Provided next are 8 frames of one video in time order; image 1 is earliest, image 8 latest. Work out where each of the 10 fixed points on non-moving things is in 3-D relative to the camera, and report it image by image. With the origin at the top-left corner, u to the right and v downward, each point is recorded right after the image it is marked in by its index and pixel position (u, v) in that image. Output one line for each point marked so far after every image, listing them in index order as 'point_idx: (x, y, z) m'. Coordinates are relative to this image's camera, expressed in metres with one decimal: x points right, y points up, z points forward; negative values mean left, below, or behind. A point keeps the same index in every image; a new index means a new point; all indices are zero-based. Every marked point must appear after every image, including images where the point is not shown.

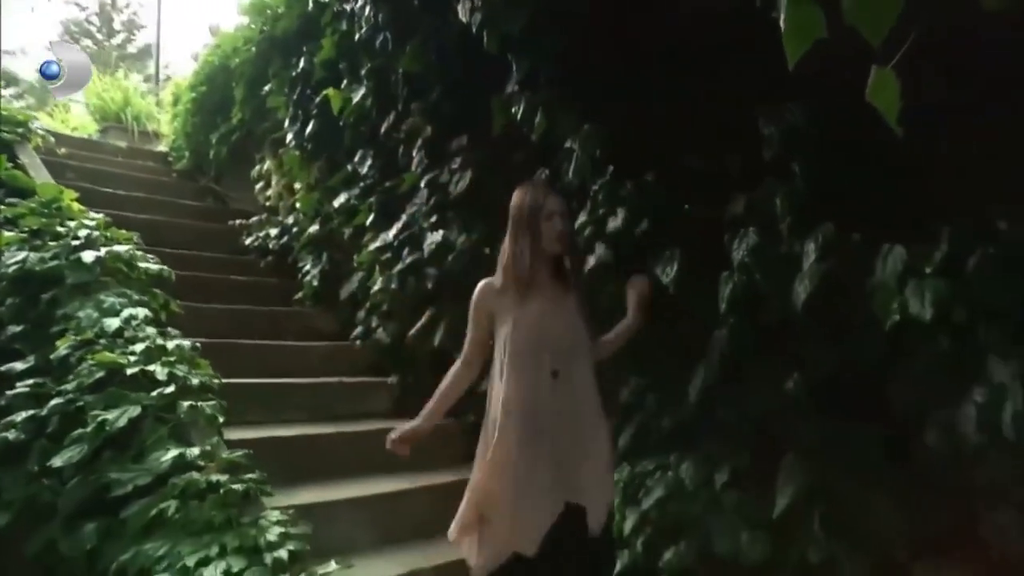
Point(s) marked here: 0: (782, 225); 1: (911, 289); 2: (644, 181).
0: (+0.6, +0.2, +1.9) m
1: (+0.8, 0.0, +1.6) m
2: (+0.4, +0.3, +2.3) m
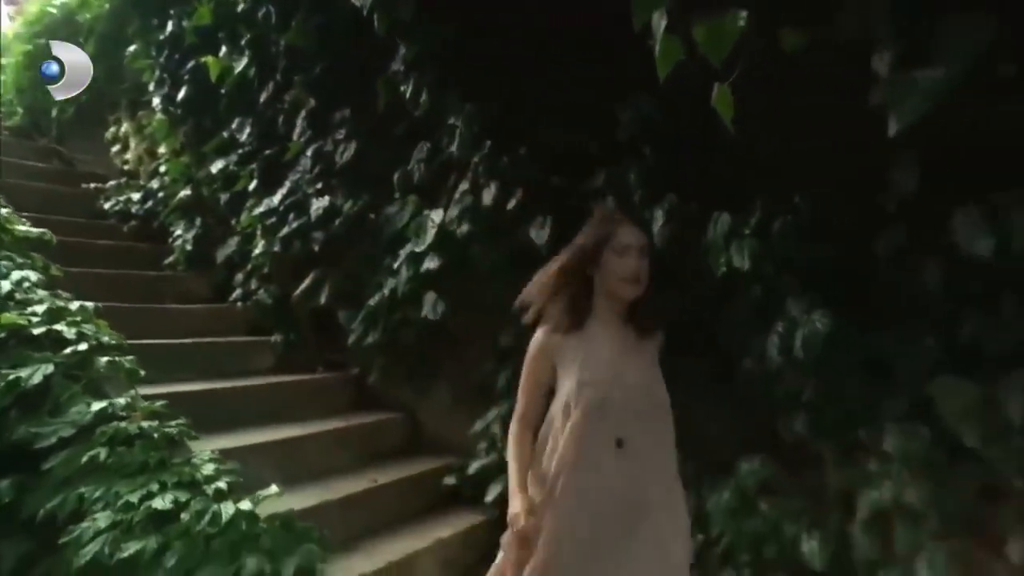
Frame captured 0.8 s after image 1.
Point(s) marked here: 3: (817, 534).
0: (+0.4, +0.3, +2.4) m
1: (+0.6, +0.1, +2.1) m
2: (0.0, +0.5, +2.7) m
3: (+0.8, -0.7, +2.1) m
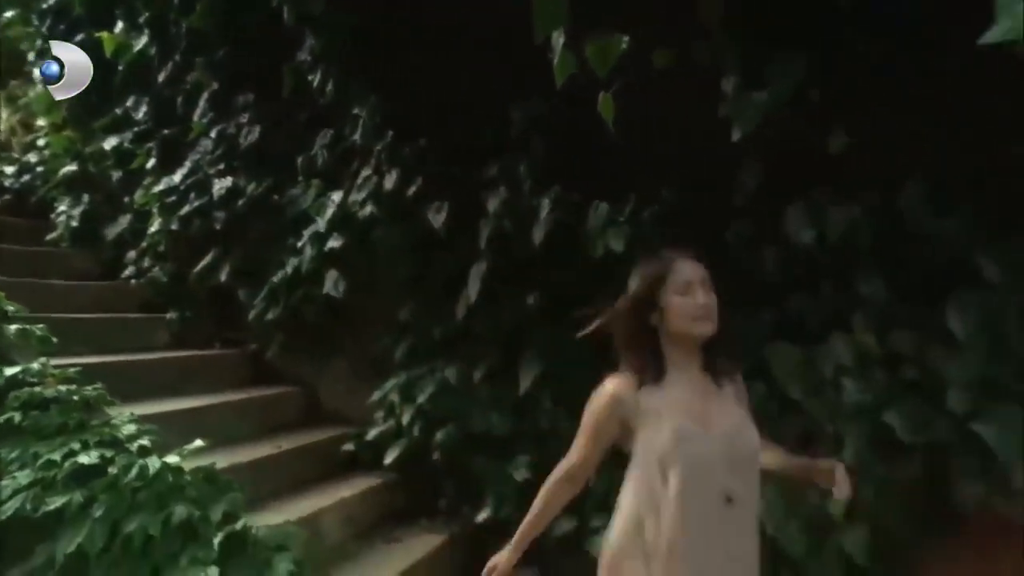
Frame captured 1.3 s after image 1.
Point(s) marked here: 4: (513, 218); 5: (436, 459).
0: (0.0, +0.4, +2.7) m
1: (+0.3, +0.2, +2.5) m
2: (-0.4, +0.6, +3.0) m
3: (+0.5, -0.7, +2.5) m
4: (0.0, +0.3, +2.7) m
5: (-0.3, -0.7, +3.0) m
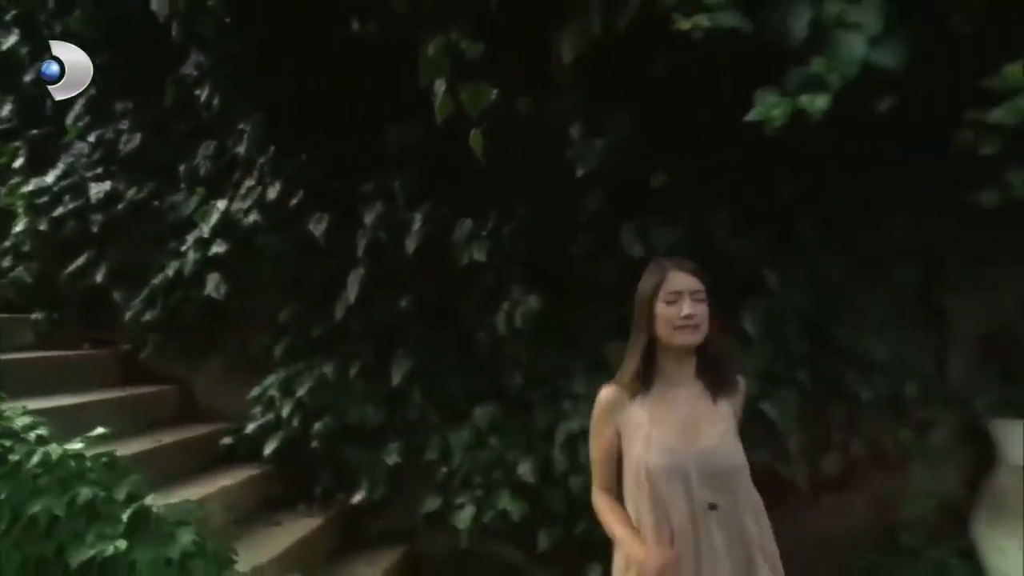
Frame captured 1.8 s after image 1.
0: (-0.5, +0.4, +3.1) m
1: (-0.1, +0.2, +2.9) m
2: (-0.9, +0.5, +3.2) m
3: (+0.1, -0.7, +2.9) m
4: (-0.5, +0.2, +3.1) m
5: (-0.9, -0.7, +3.3) m
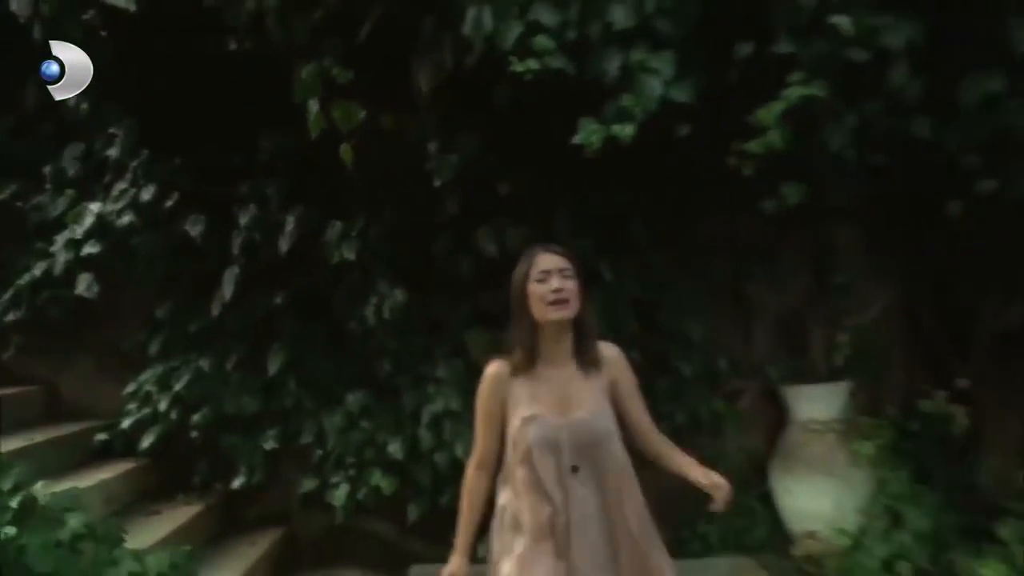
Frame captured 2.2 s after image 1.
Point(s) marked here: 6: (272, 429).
0: (-1.1, +0.4, +3.3) m
1: (-0.7, +0.2, +3.2) m
2: (-1.5, +0.6, +3.4) m
3: (-0.5, -0.7, +3.3) m
4: (-1.1, +0.3, +3.3) m
5: (-1.5, -0.7, +3.4) m
6: (-1.1, -0.6, +3.4) m
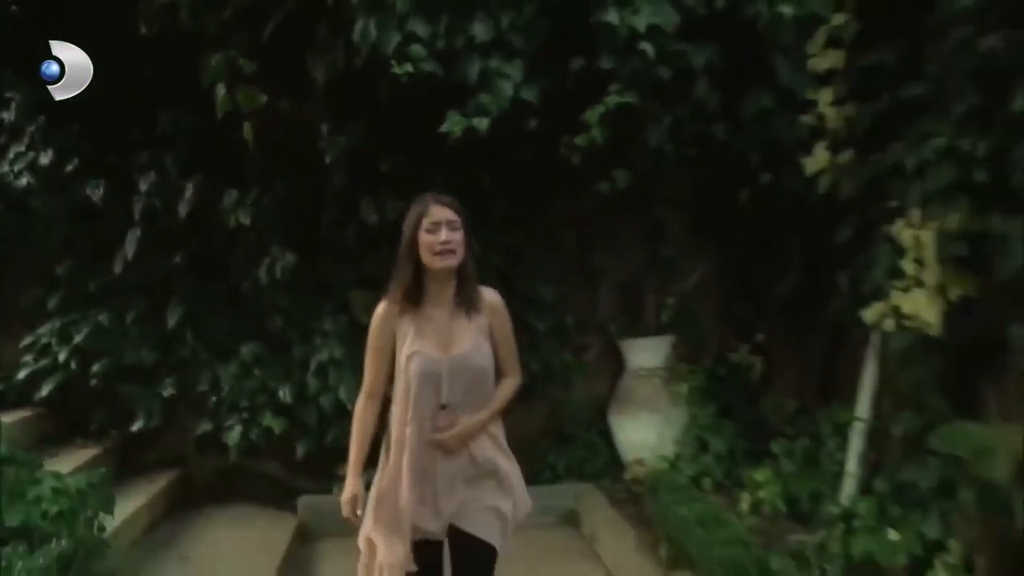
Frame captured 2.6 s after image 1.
0: (-1.6, +0.6, +3.6) m
1: (-1.3, +0.4, +3.6) m
2: (-2.1, +0.7, +3.6) m
3: (-1.1, -0.5, +3.7) m
4: (-1.7, +0.4, +3.6) m
5: (-2.1, -0.5, +3.7) m
6: (-1.7, -0.4, +3.8) m
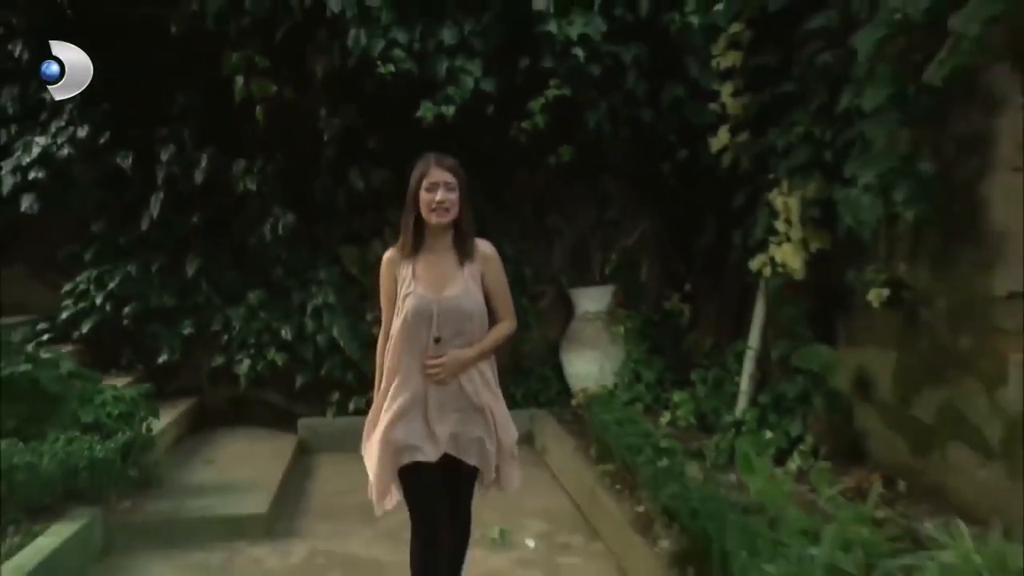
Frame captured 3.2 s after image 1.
0: (-1.8, +0.8, +4.3) m
1: (-1.5, +0.6, +4.3) m
2: (-2.3, +1.0, +4.3) m
3: (-1.3, -0.2, +4.4) m
4: (-1.9, +0.7, +4.3) m
5: (-2.3, -0.2, +4.4) m
6: (-1.9, -0.2, +4.5) m
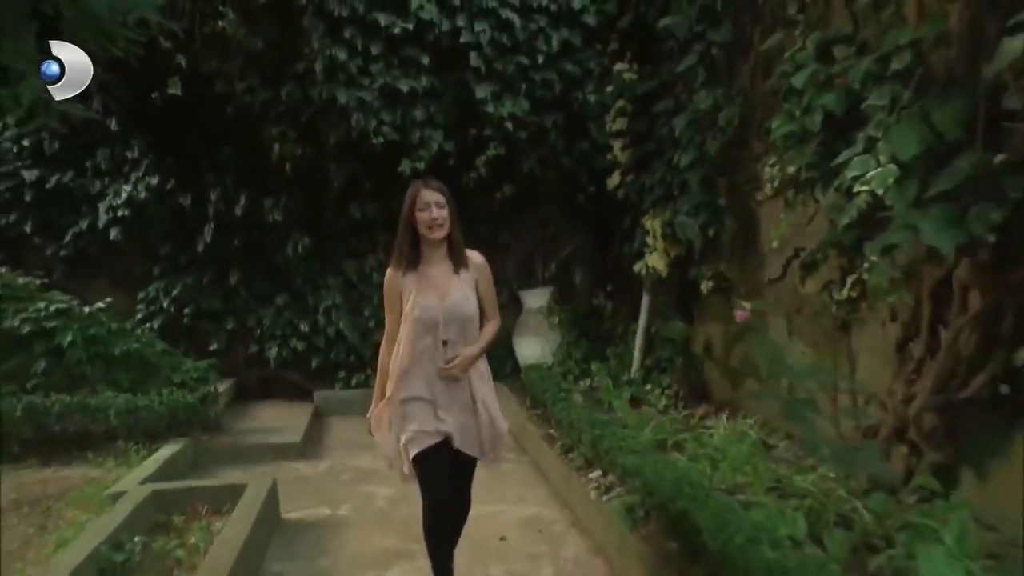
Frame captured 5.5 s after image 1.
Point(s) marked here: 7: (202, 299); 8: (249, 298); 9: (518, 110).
0: (-2.2, +0.8, +5.8) m
1: (-1.8, +0.6, +5.8) m
2: (-2.6, +1.0, +5.8) m
3: (-1.6, -0.2, +5.9) m
4: (-2.2, +0.7, +5.8) m
5: (-2.6, -0.3, +5.9) m
6: (-2.2, -0.2, +6.0) m
7: (-2.4, -0.1, +5.9) m
8: (-2.1, -0.1, +6.0) m
9: (+0.1, +1.3, +5.3) m
